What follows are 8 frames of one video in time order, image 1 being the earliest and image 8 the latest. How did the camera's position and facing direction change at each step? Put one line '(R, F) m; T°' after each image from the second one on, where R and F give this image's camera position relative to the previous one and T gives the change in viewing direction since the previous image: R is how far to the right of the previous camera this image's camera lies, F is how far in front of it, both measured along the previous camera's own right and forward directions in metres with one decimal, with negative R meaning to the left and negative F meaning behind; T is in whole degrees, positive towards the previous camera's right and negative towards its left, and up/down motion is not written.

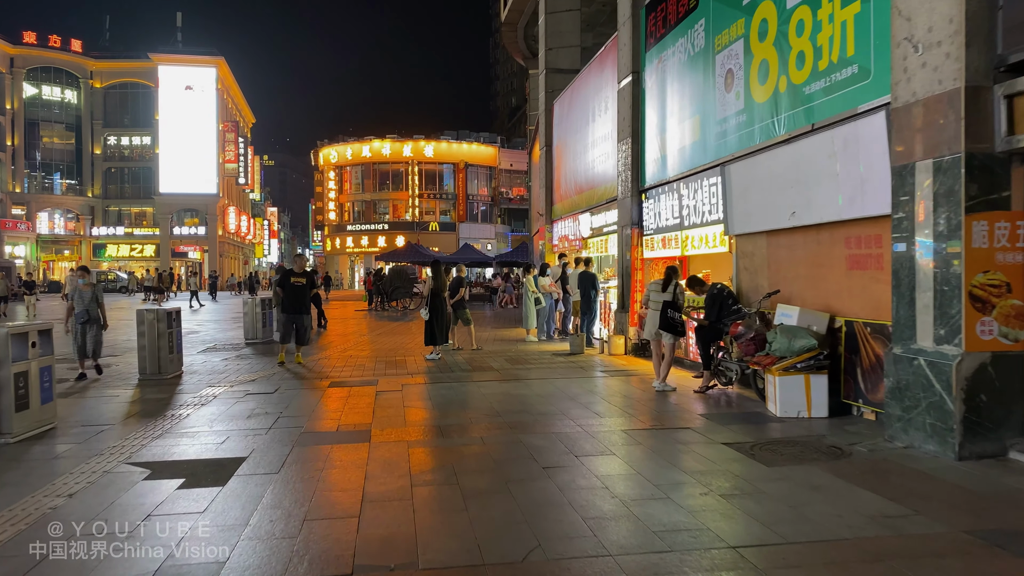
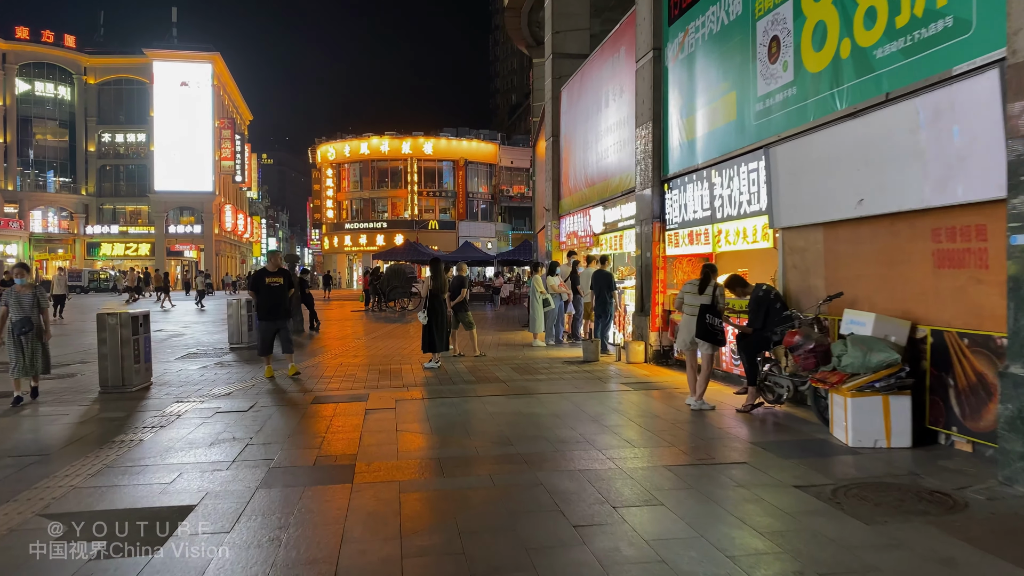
(-0.1, +1.1) m; 0°
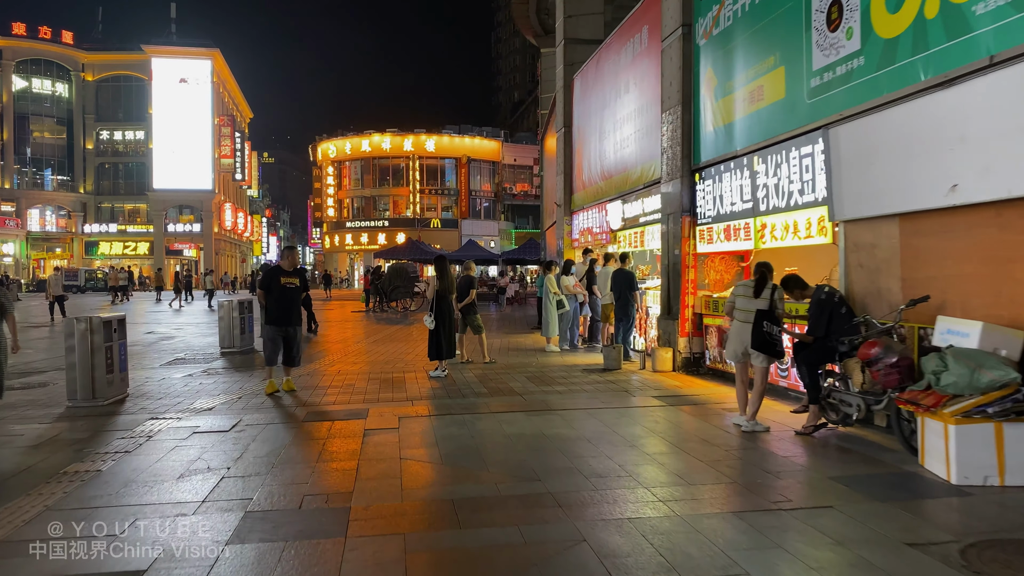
(-0.1, +0.9) m; 0°
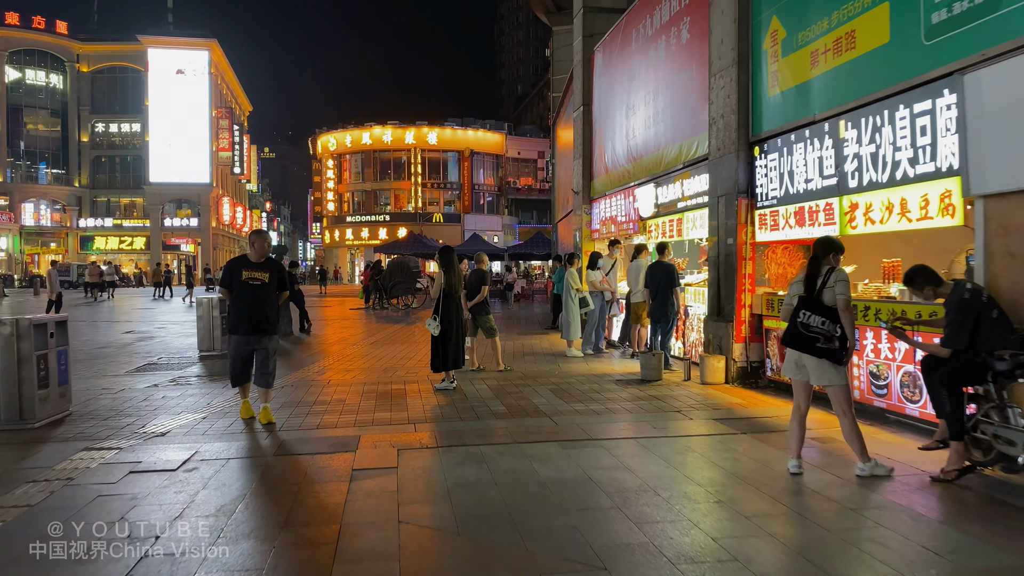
(-0.1, +1.4) m; 0°
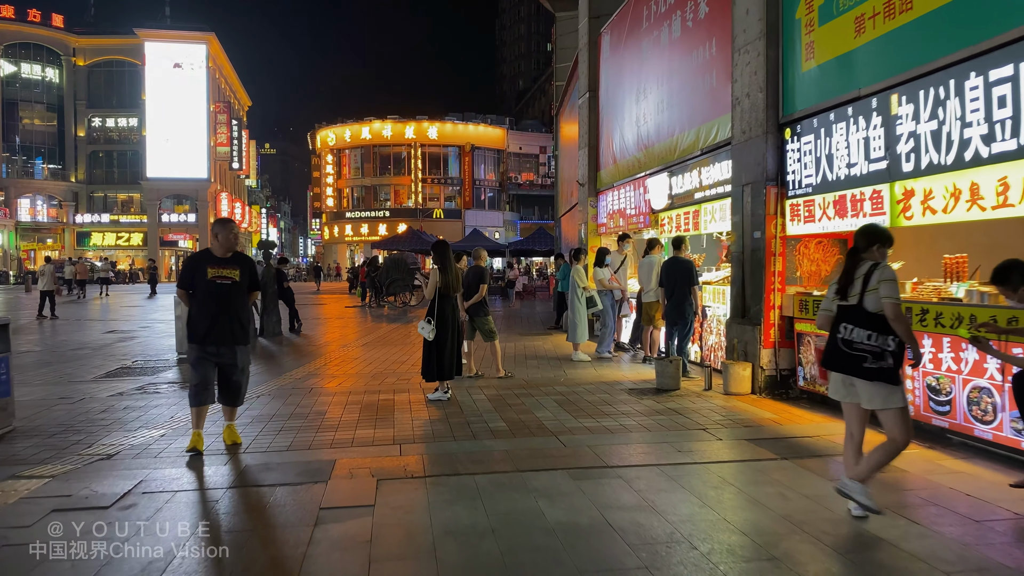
(0.0, +0.8) m; 0°
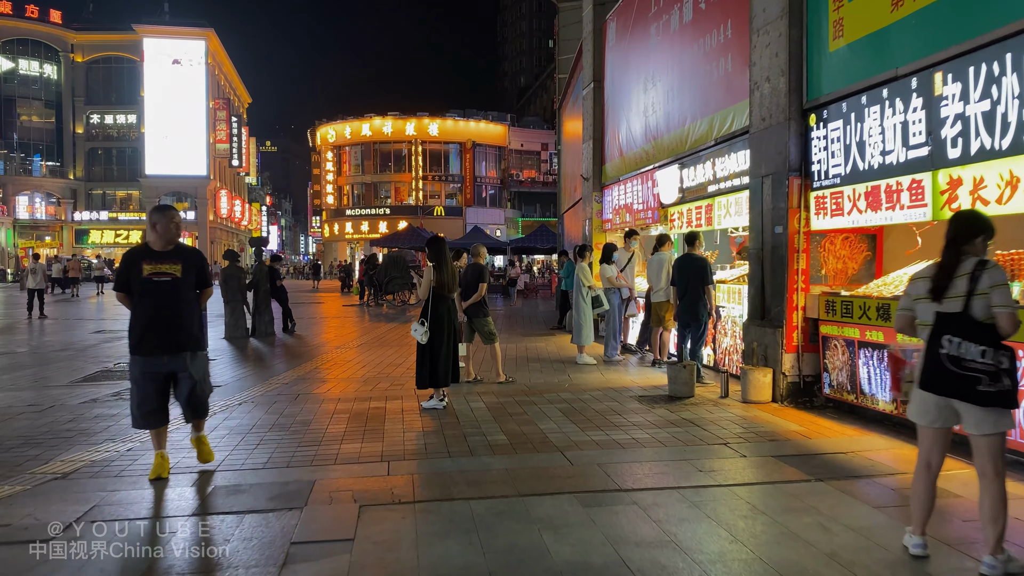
(0.0, +0.5) m; 0°
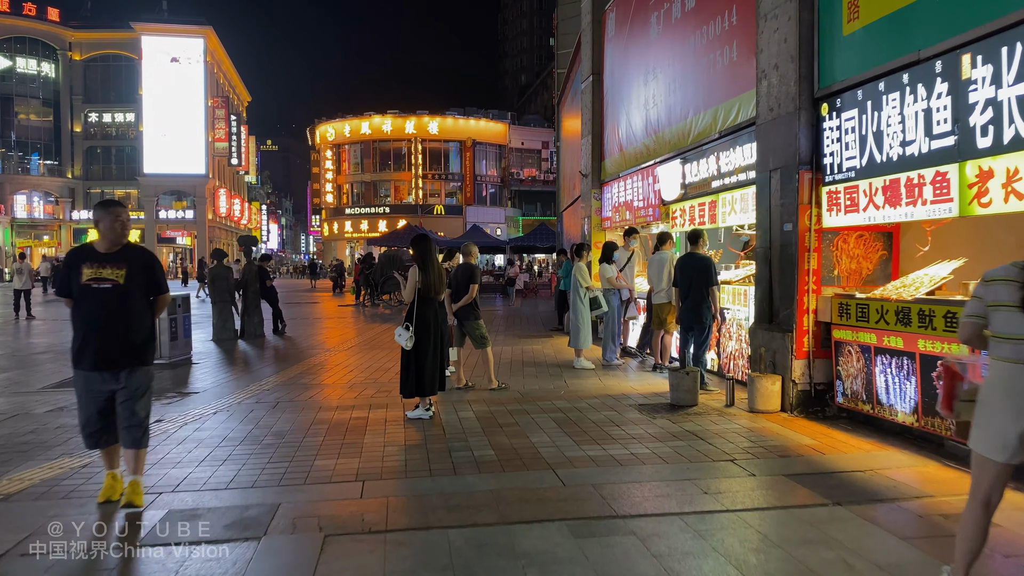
(+0.1, +0.4) m; 0°
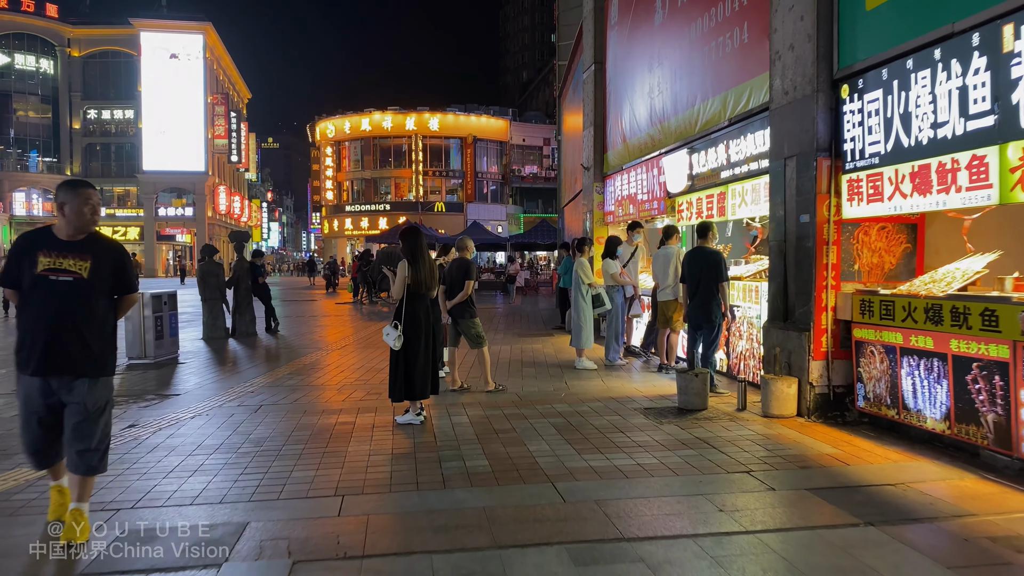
(0.0, +0.4) m; 0°
